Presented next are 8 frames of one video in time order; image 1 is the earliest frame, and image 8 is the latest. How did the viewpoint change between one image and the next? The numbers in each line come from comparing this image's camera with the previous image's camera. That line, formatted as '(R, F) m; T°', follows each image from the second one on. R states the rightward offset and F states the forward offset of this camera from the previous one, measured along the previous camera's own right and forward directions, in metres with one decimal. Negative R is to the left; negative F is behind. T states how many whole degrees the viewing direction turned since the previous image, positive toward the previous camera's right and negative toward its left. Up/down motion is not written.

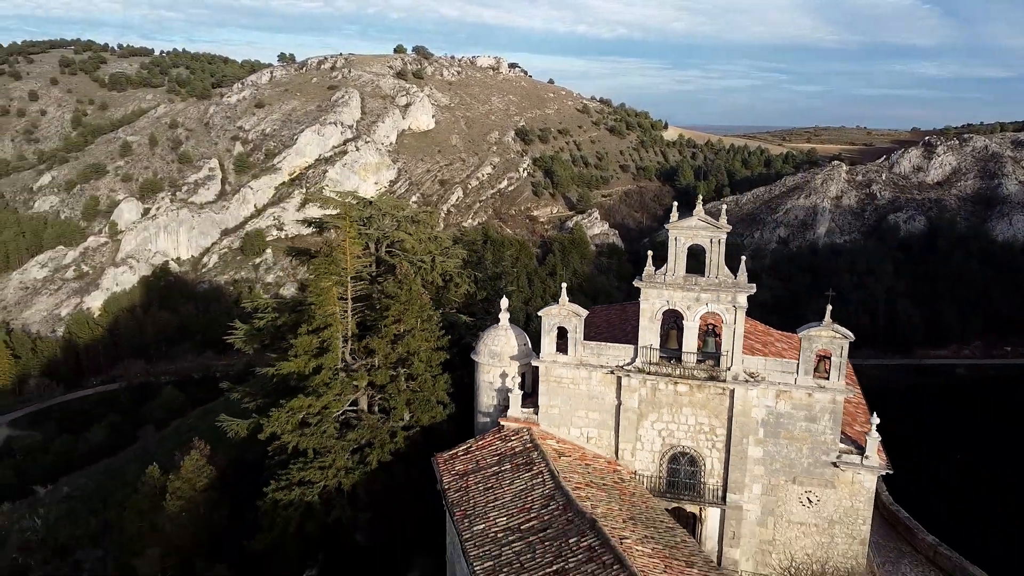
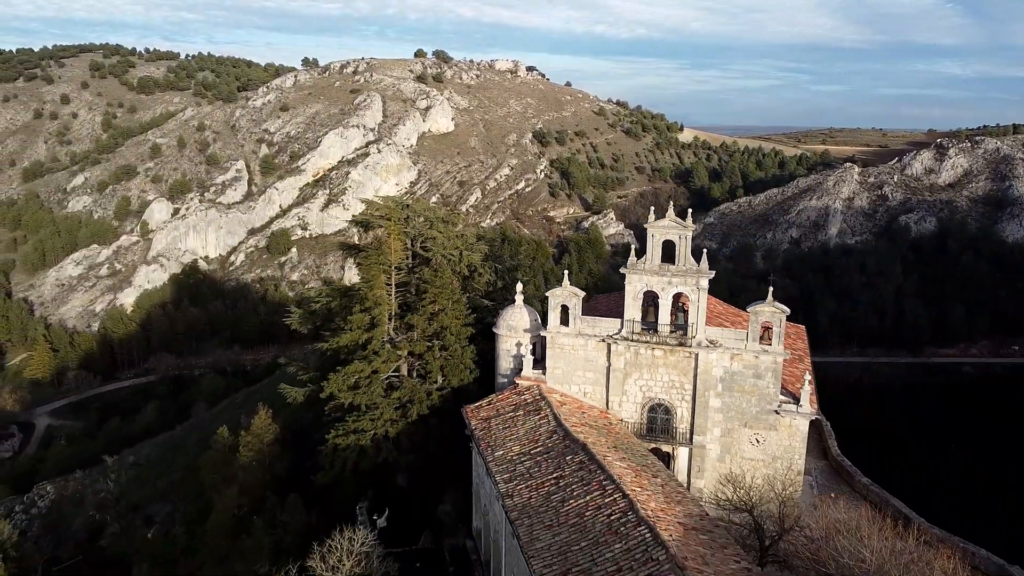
(0.0, -1.9) m; -1°
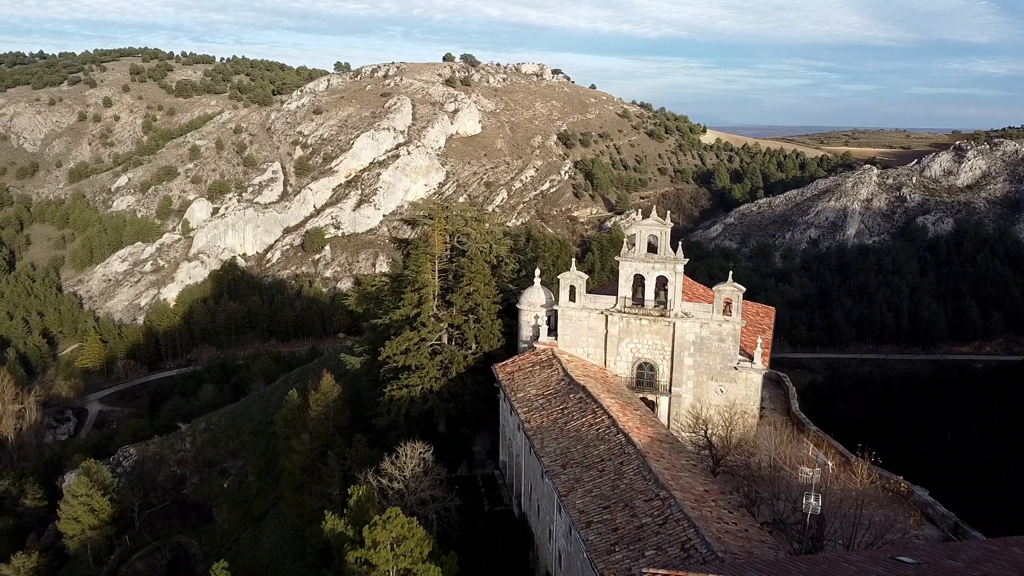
(+0.1, -2.6) m; -2°
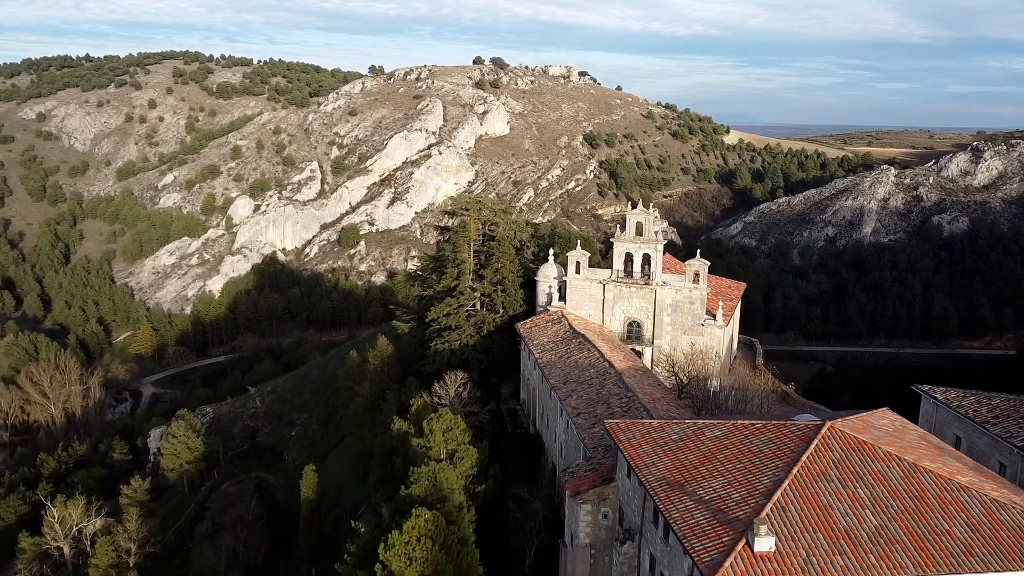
(+0.2, -3.4) m; -2°
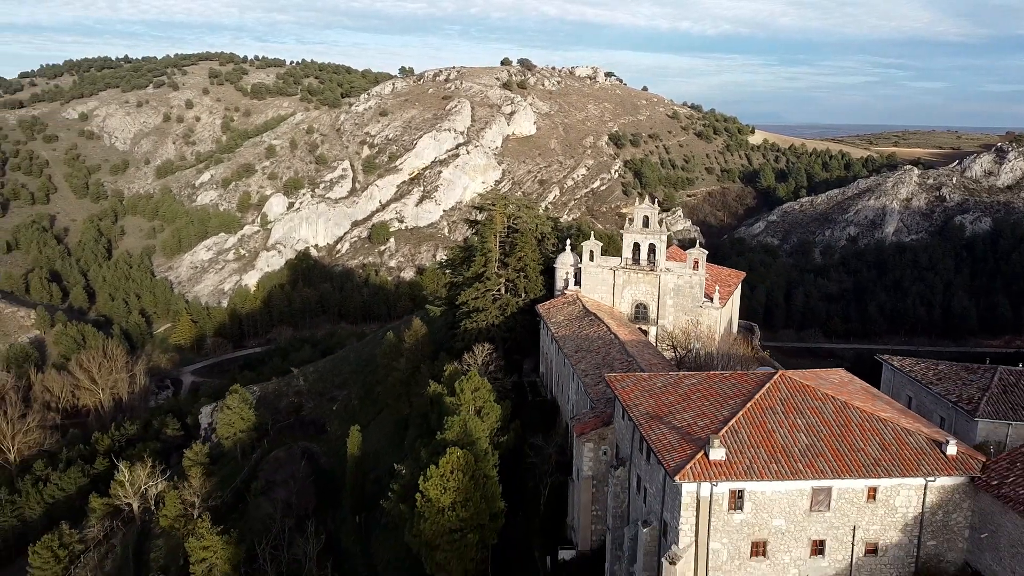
(+0.1, -2.0) m; -2°
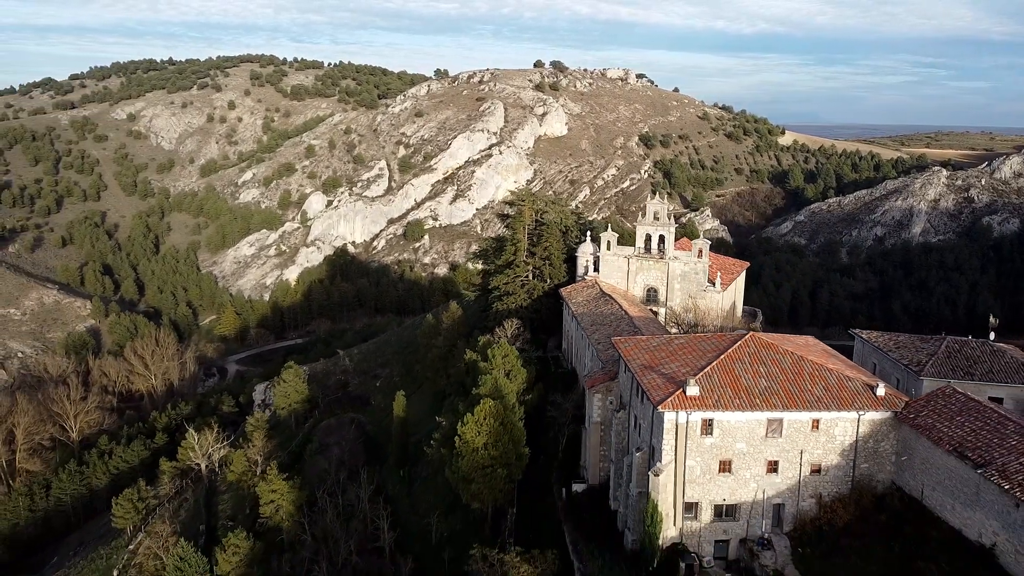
(+0.1, -2.3) m; -2°
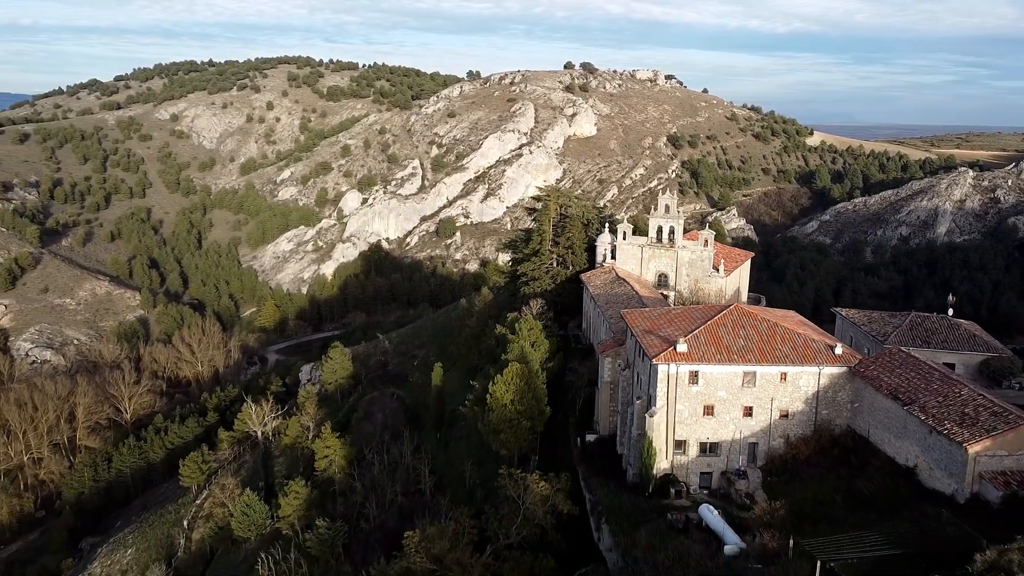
(+0.1, -2.3) m; -2°
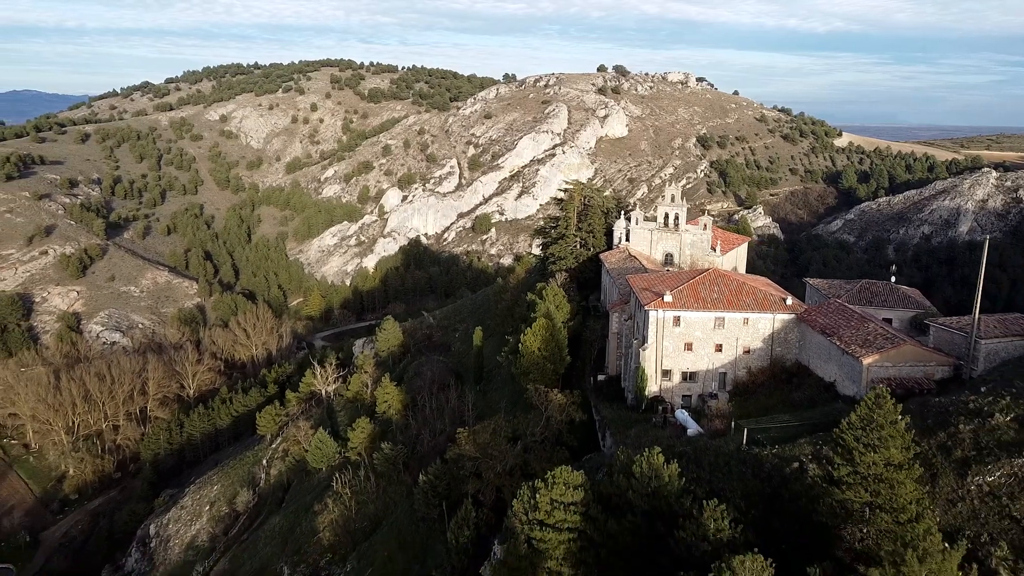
(+0.1, -4.0) m; -2°
